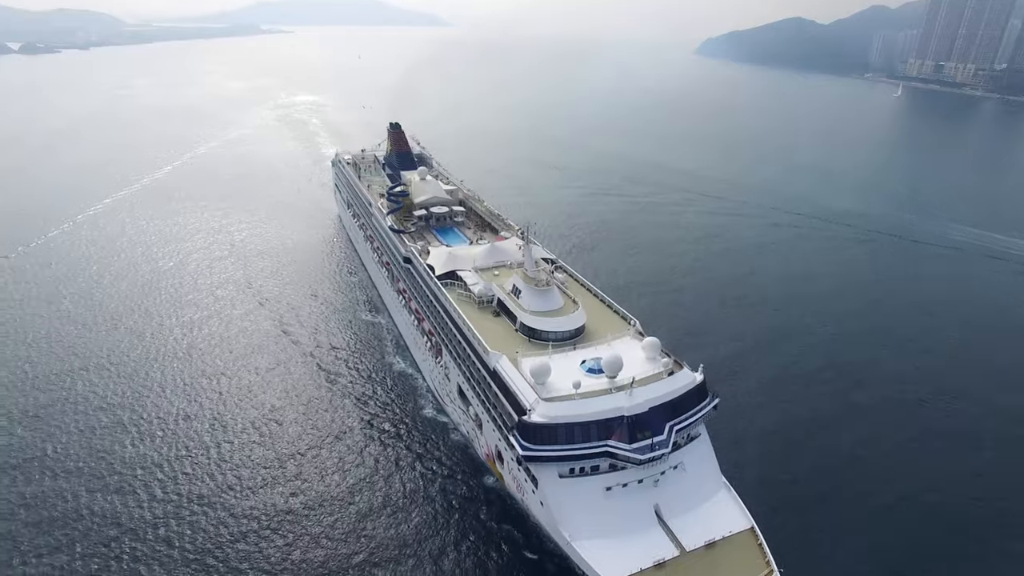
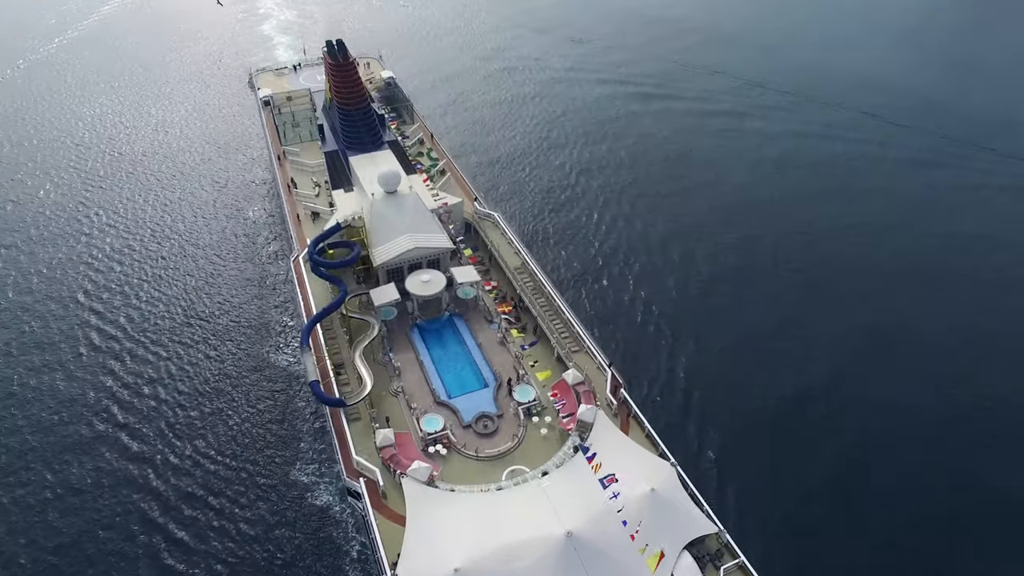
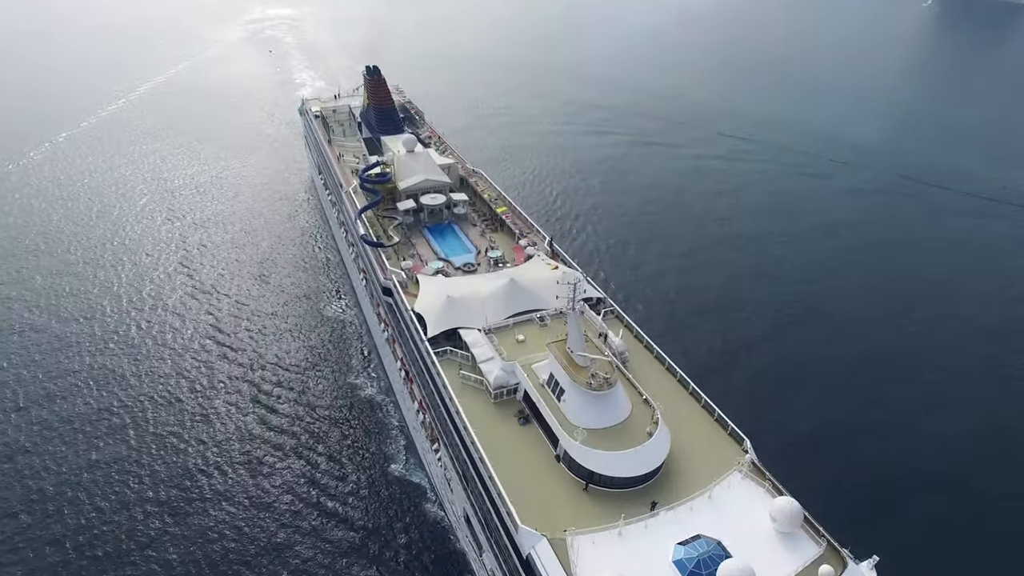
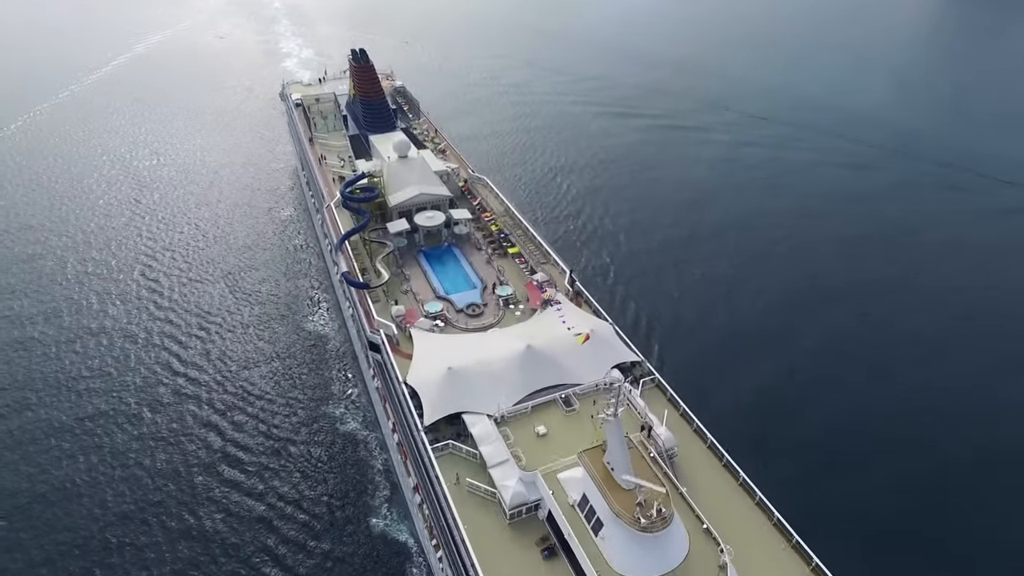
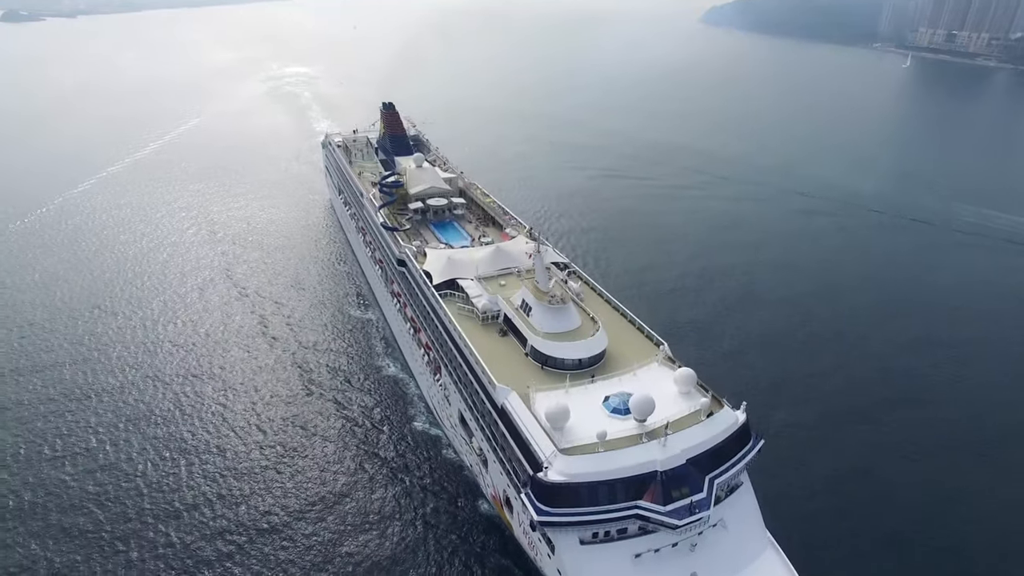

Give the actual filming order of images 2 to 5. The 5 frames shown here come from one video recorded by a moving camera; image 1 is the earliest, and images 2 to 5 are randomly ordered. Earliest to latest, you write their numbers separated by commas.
5, 3, 4, 2
